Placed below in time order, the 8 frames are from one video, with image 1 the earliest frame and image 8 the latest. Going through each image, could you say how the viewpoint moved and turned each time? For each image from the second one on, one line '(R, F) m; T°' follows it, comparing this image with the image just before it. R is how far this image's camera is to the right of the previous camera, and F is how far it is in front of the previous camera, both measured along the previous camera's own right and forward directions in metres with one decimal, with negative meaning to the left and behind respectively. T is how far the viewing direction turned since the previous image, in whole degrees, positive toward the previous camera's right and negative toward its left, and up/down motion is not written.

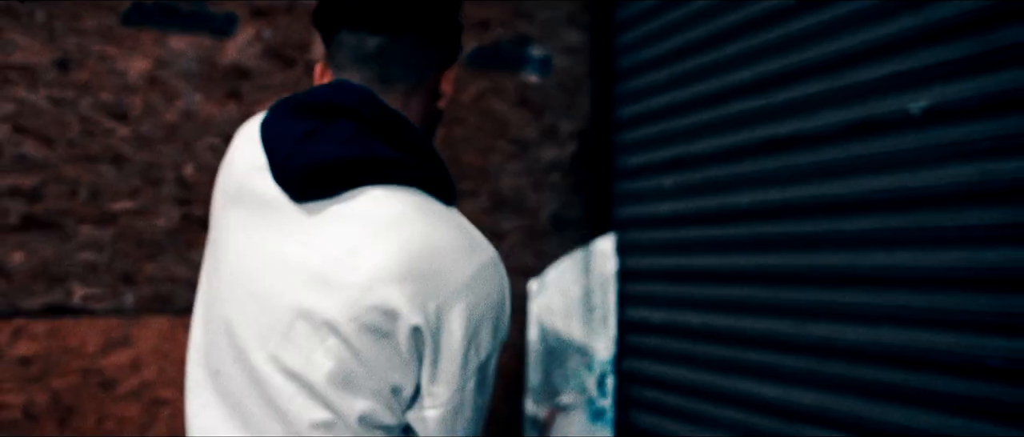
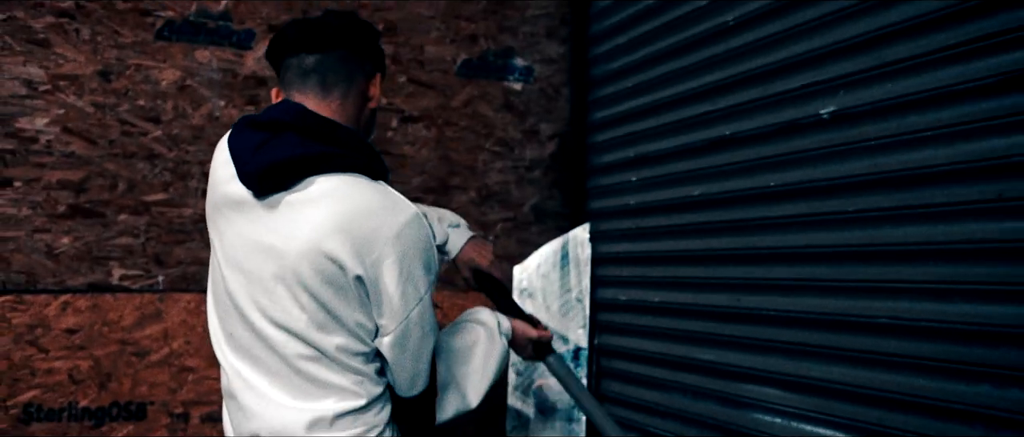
(+0.1, -0.4) m; 0°
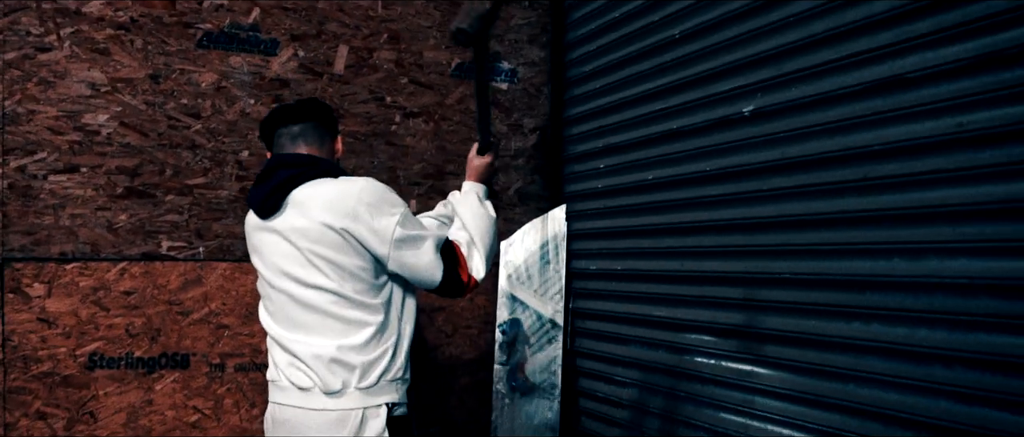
(+0.1, -0.6) m; 0°
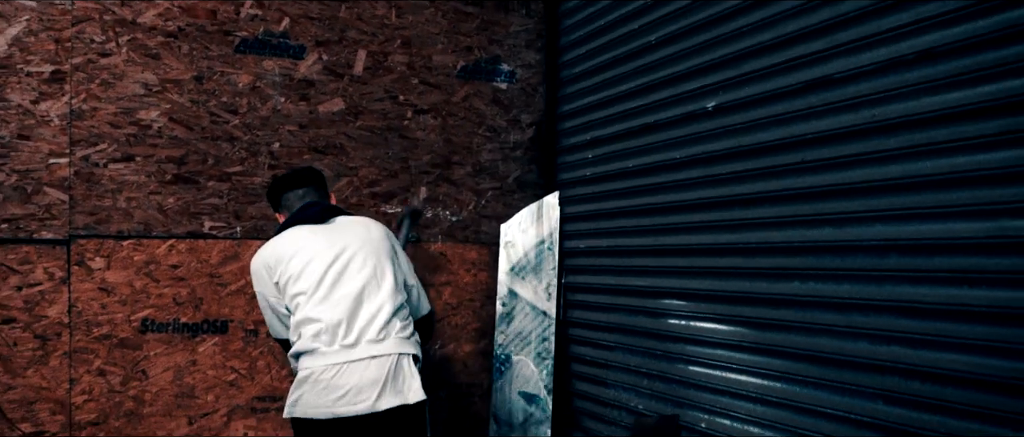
(0.0, -0.5) m; 0°
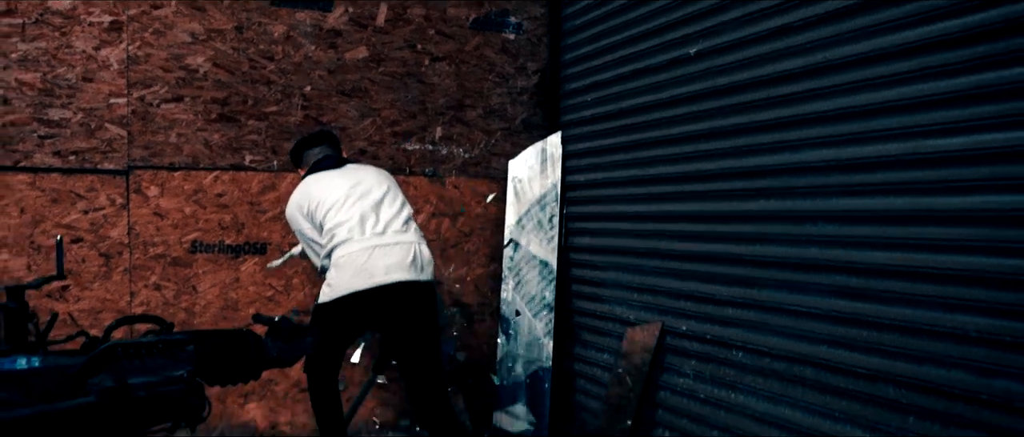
(0.0, -0.5) m; -1°
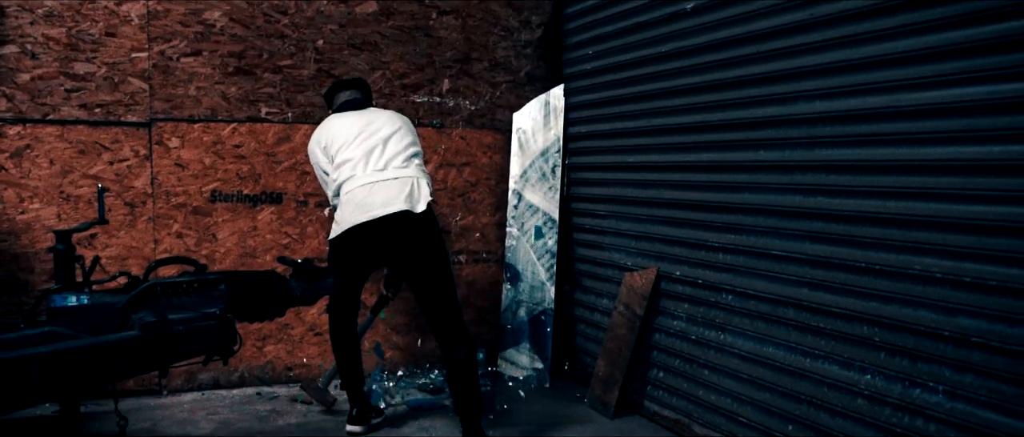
(0.0, -0.2) m; 0°
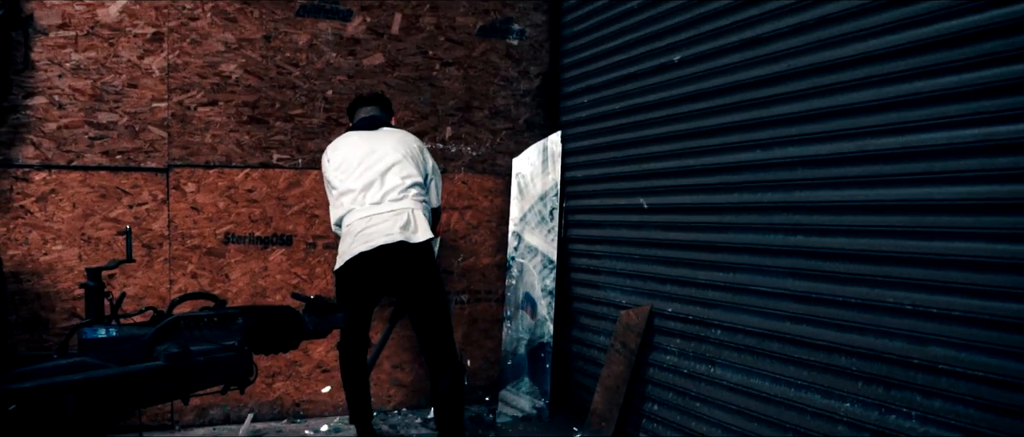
(0.0, -0.2) m; 0°
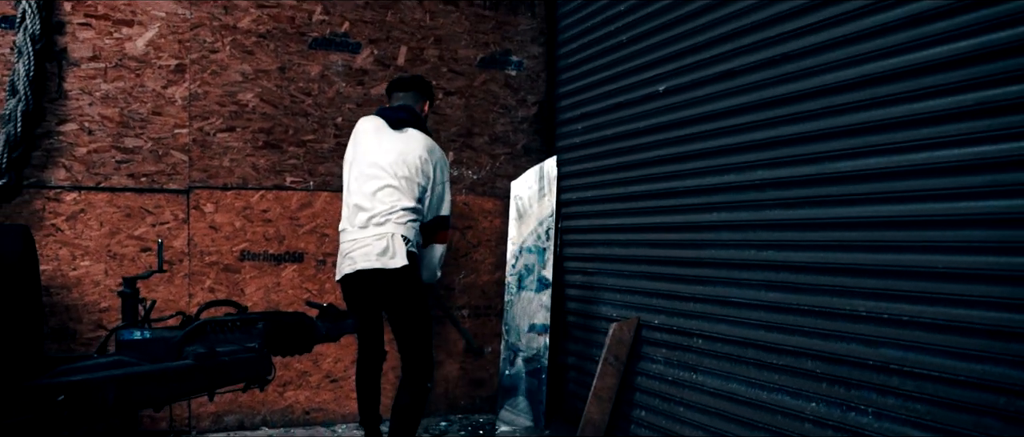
(0.0, -0.3) m; 0°
